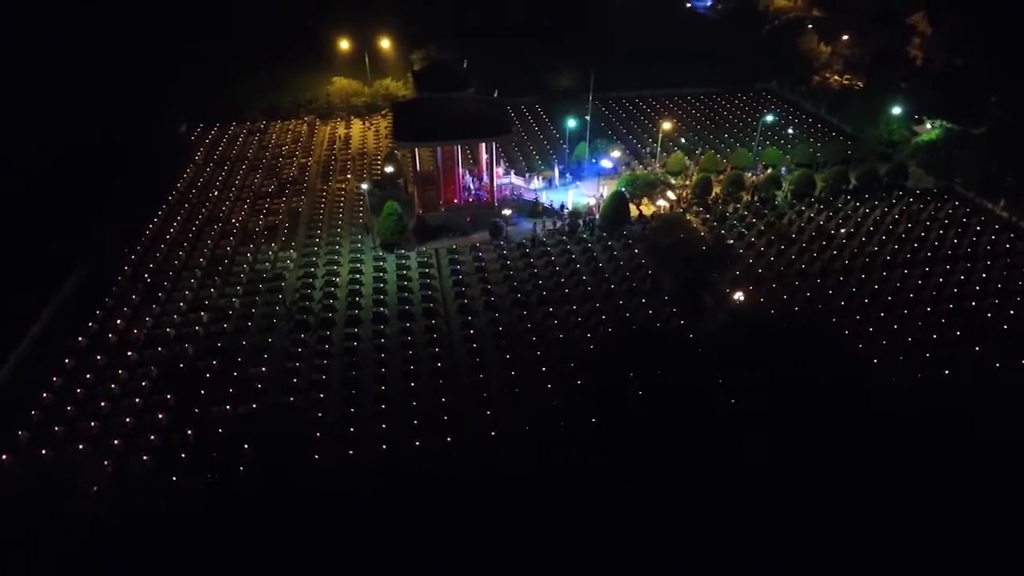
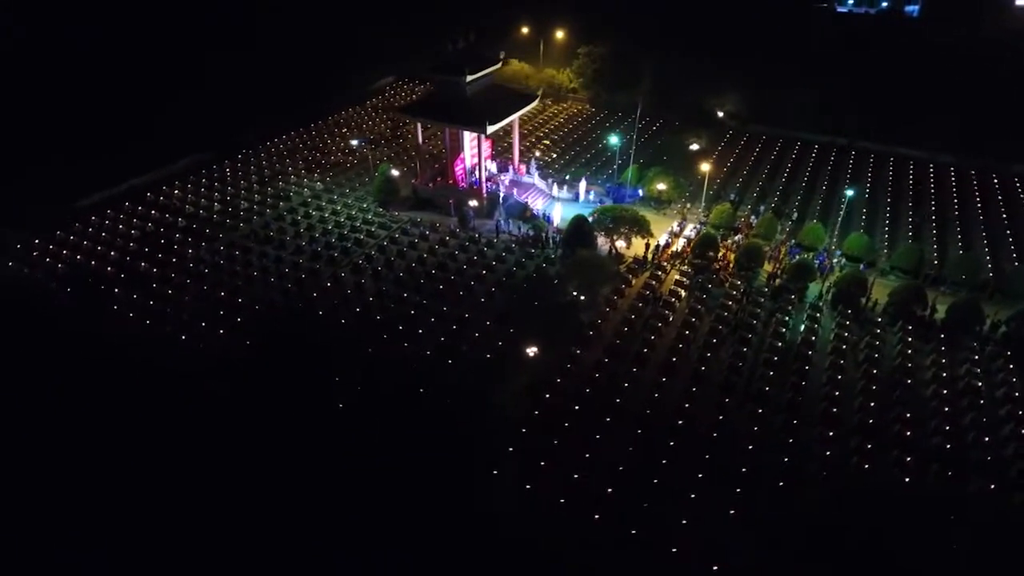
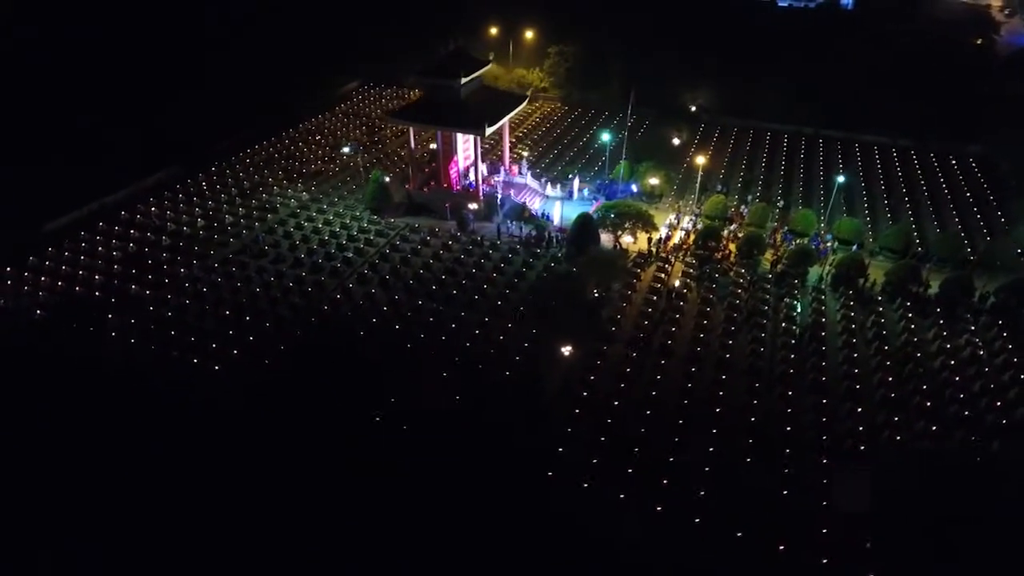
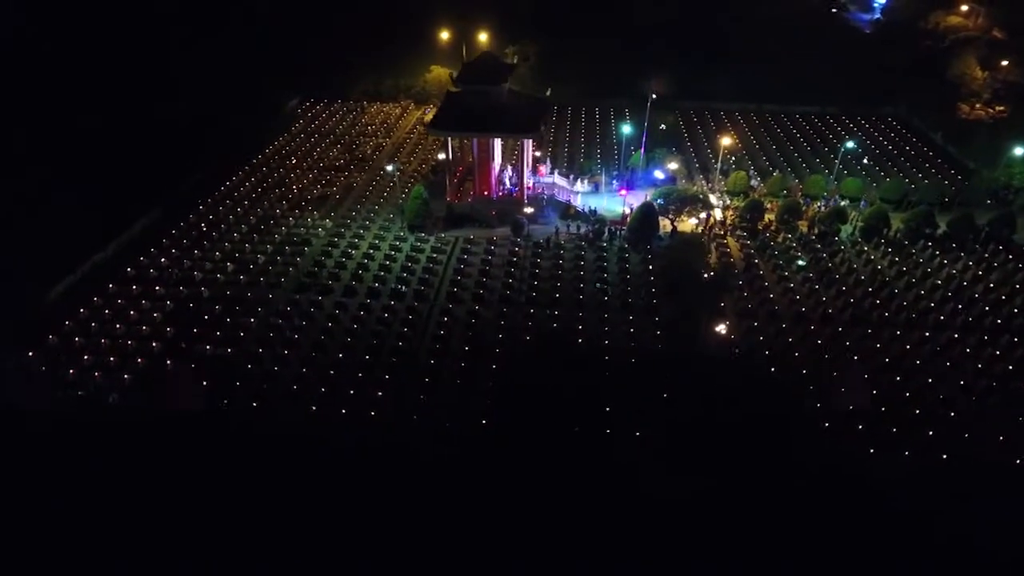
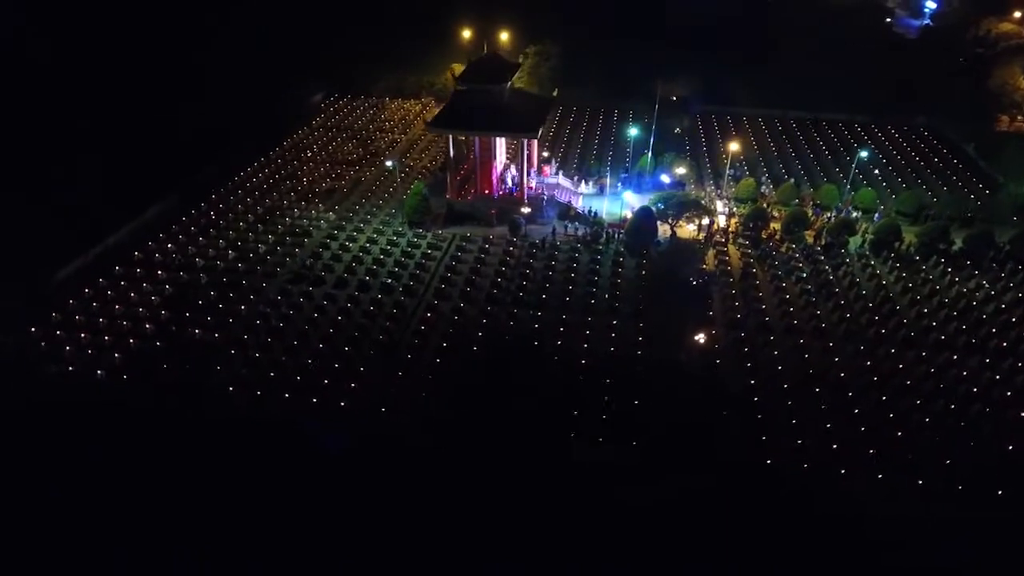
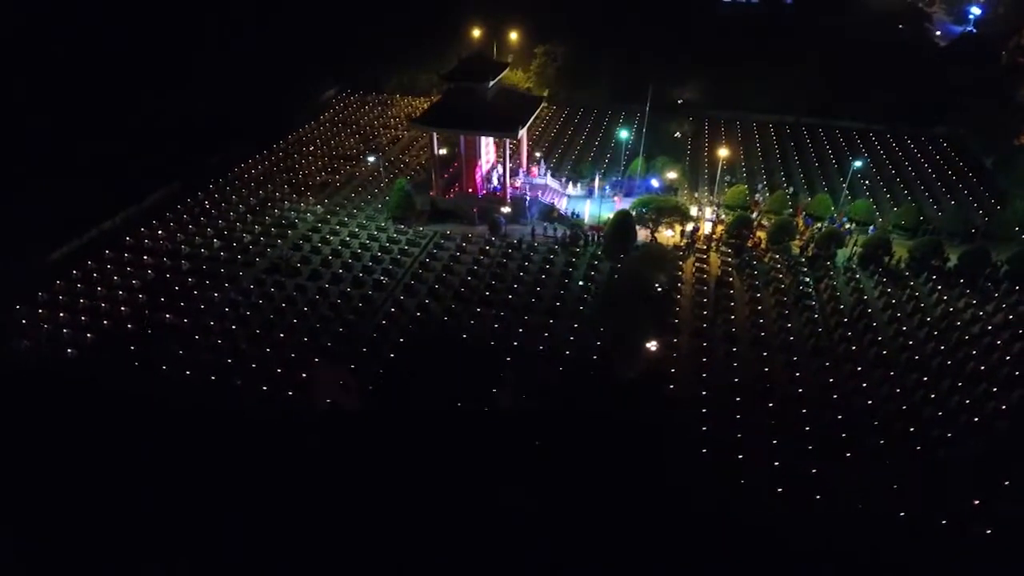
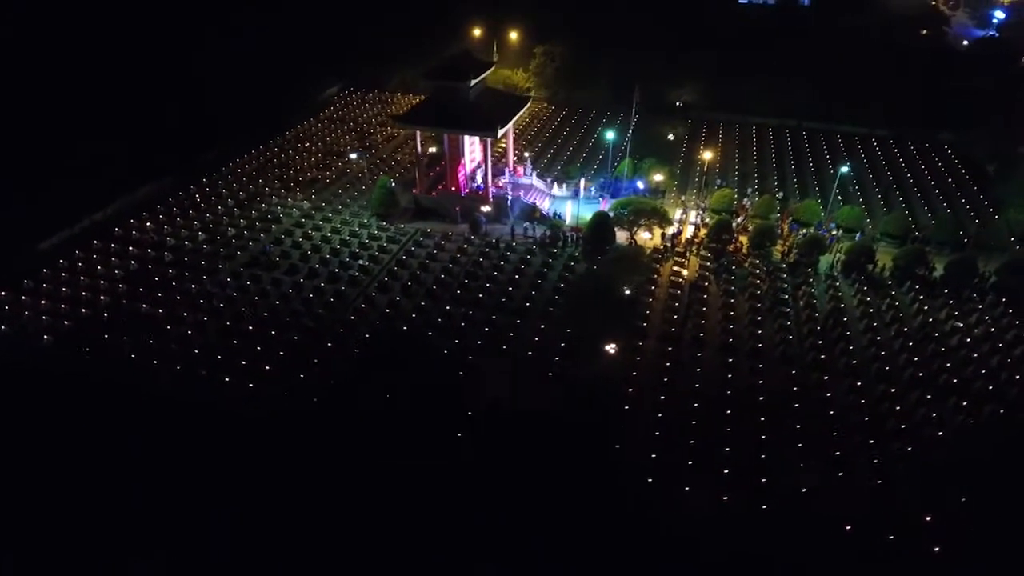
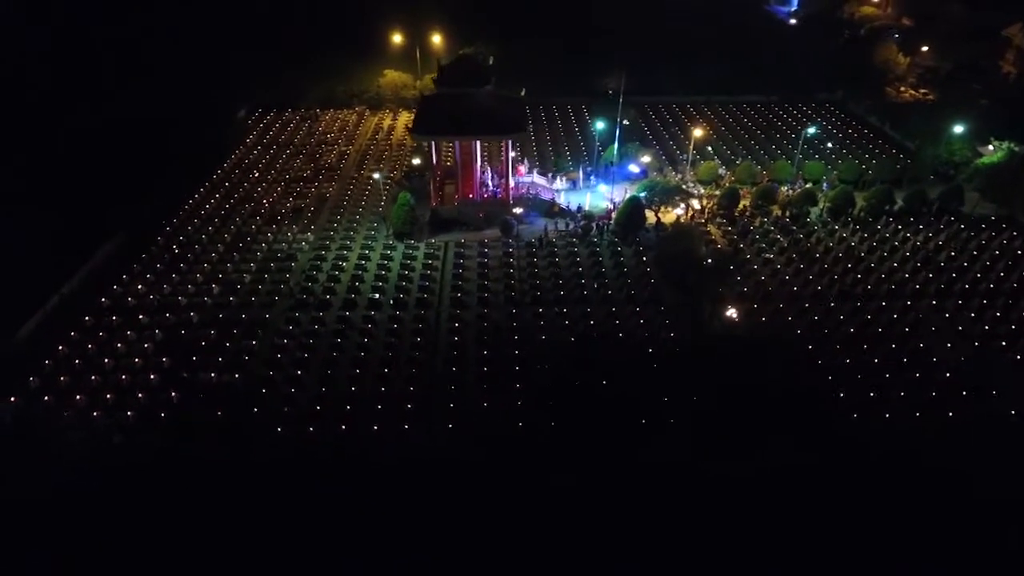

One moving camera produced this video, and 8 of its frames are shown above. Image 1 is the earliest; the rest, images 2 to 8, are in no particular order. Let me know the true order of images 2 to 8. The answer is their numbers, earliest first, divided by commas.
8, 4, 5, 6, 7, 3, 2
